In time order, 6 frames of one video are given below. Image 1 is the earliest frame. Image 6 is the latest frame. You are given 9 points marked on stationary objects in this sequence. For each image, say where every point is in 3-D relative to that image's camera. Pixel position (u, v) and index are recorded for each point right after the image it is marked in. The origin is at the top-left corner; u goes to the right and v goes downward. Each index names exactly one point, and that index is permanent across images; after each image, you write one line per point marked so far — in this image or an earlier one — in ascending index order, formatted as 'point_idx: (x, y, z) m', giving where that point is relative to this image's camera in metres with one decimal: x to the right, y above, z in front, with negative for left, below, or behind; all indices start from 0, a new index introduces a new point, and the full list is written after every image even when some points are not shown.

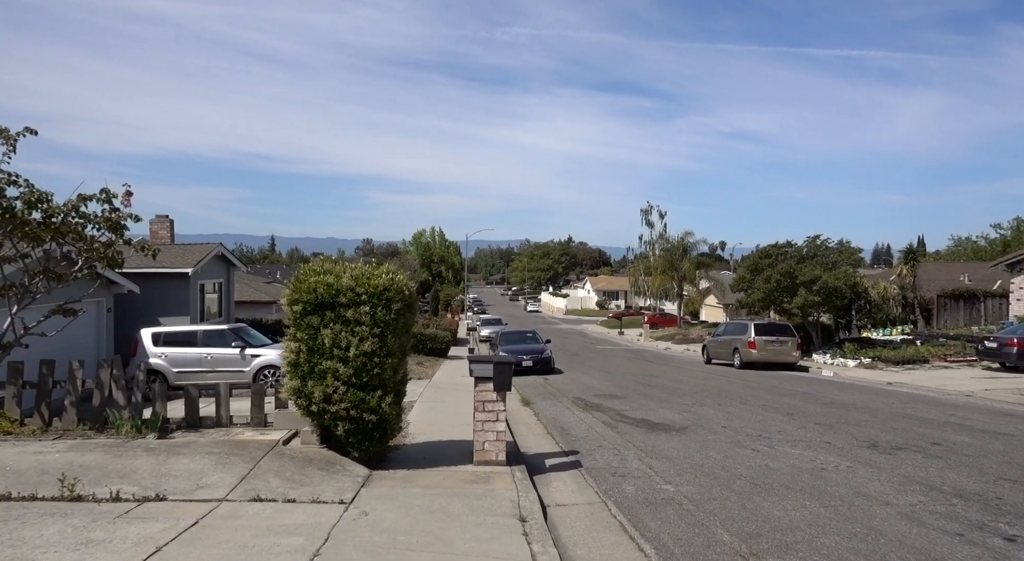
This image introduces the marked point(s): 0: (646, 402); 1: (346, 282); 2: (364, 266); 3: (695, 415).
0: (+3.0, -2.7, +17.0) m
1: (-1.8, 0.0, +8.3) m
2: (-1.7, +0.2, +8.7) m
3: (+3.5, -2.6, +14.6) m
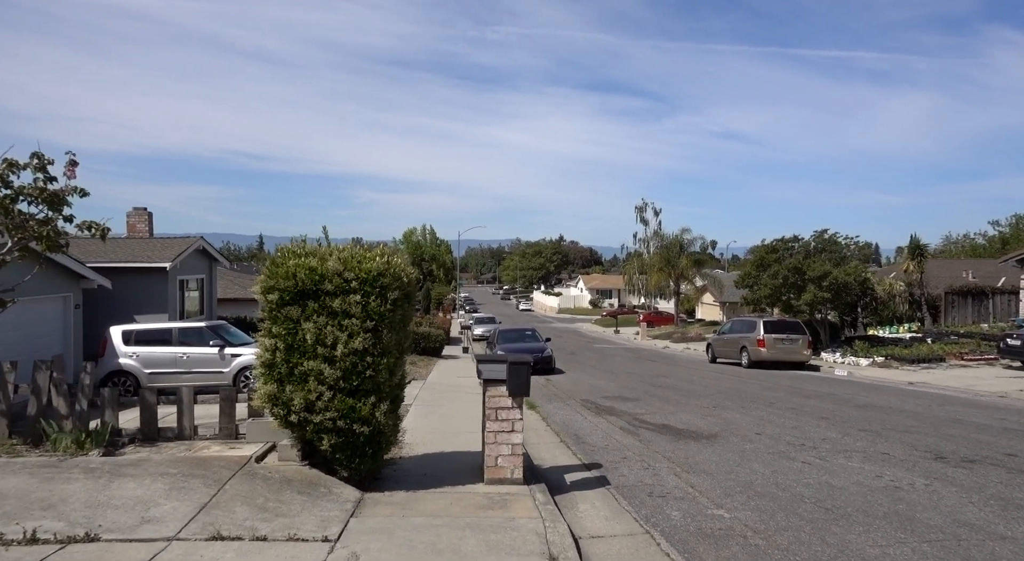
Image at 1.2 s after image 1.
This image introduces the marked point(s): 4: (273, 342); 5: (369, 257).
0: (+3.1, -2.6, +15.6) m
1: (-1.6, +0.1, +6.9) m
2: (-1.5, +0.3, +7.3) m
3: (+3.6, -2.4, +13.2) m
4: (-2.2, -0.6, +6.9) m
5: (-1.4, +0.2, +7.1) m
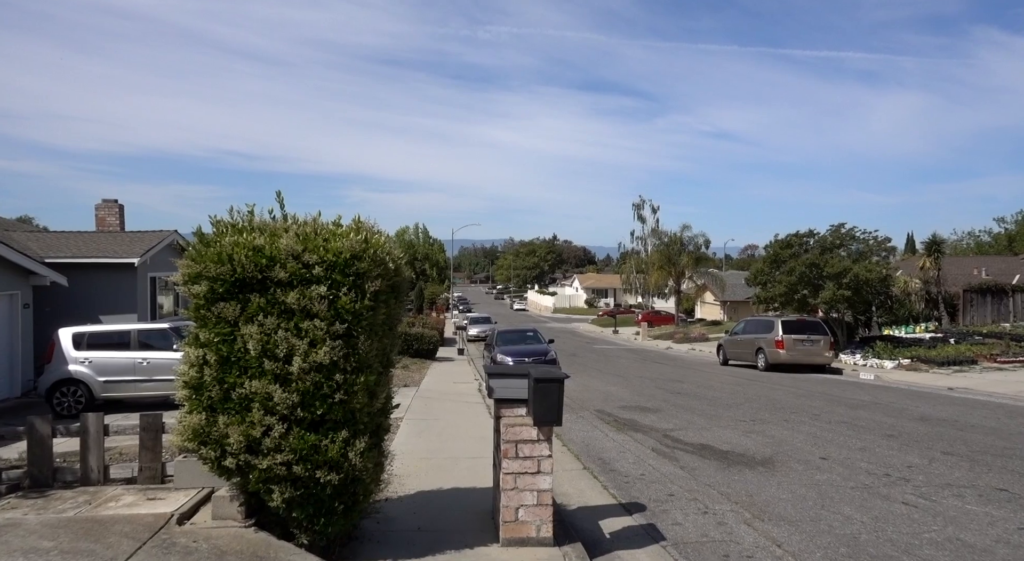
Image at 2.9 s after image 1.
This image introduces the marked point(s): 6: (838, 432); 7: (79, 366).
0: (+3.2, -2.5, +13.6) m
1: (-1.4, +0.2, +4.8) m
2: (-1.3, +0.4, +5.2) m
3: (+3.8, -2.3, +11.2) m
4: (-2.0, -0.5, +4.8) m
5: (-1.2, +0.3, +5.1) m
6: (+5.0, -2.3, +11.5) m
7: (-8.6, -1.7, +15.0) m
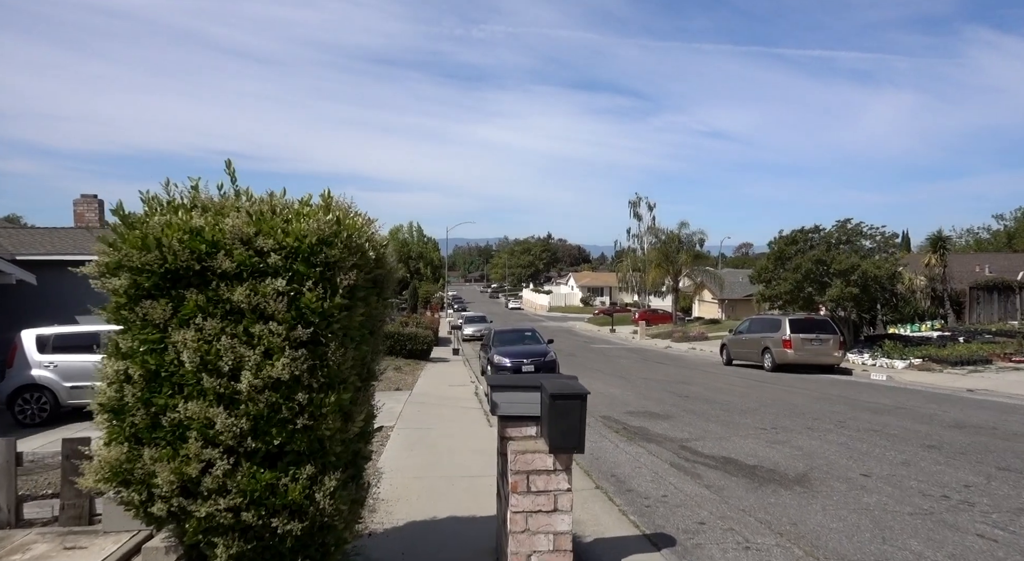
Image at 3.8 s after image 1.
0: (+3.2, -2.4, +12.5) m
1: (-1.4, +0.3, +3.7) m
2: (-1.3, +0.4, +4.1) m
3: (+3.8, -2.3, +10.2) m
4: (-1.9, -0.4, +3.7) m
5: (-1.1, +0.4, +4.0) m
6: (+5.0, -2.3, +10.5) m
7: (-8.6, -1.7, +13.8) m
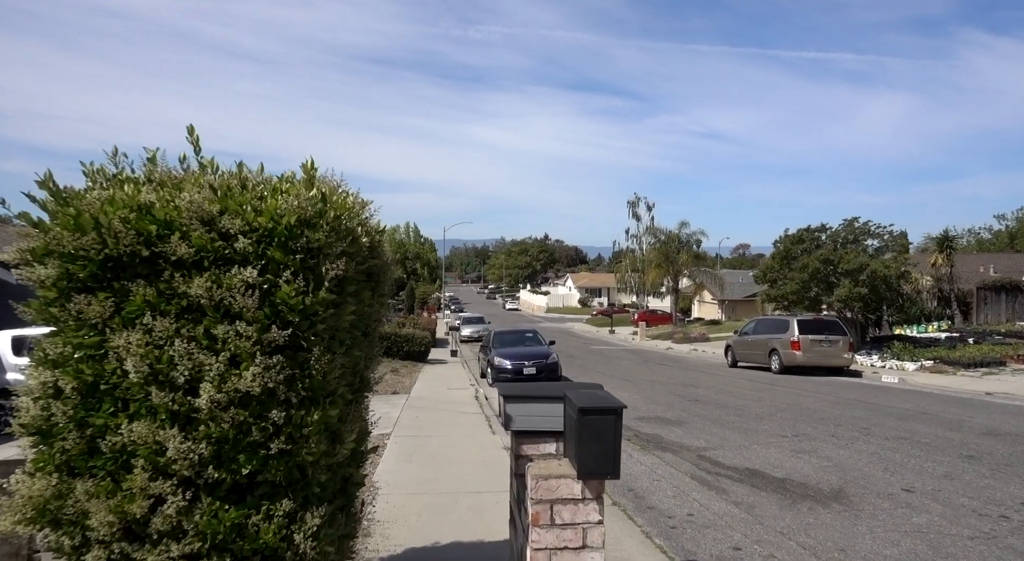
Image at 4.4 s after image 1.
0: (+3.3, -2.4, +11.8) m
1: (-1.3, +0.3, +3.0) m
2: (-1.2, +0.5, +3.4) m
3: (+3.9, -2.2, +9.4) m
4: (-1.8, -0.4, +3.0) m
5: (-1.0, +0.4, +3.2) m
6: (+5.1, -2.2, +9.7) m
7: (-8.6, -1.6, +13.1) m
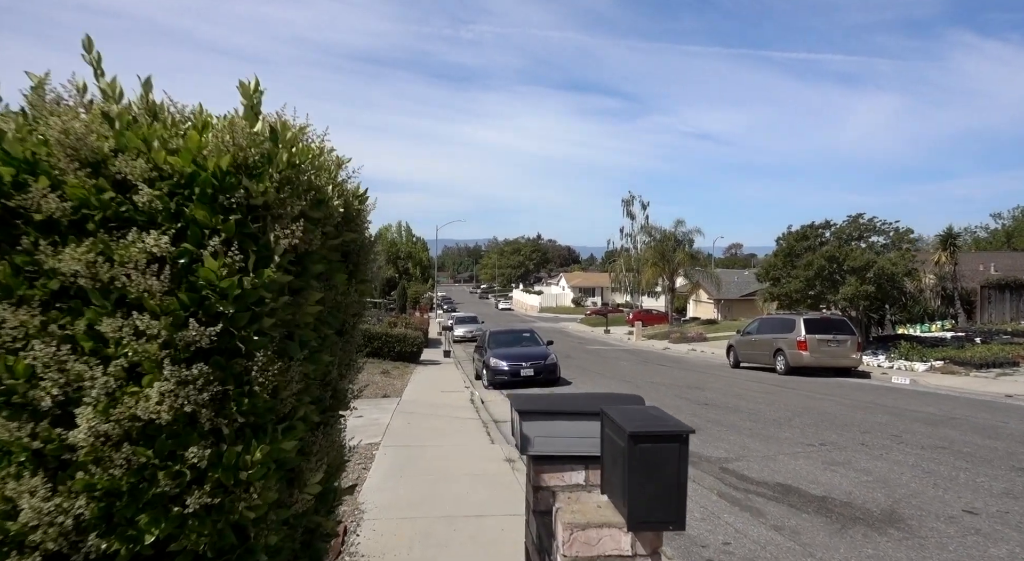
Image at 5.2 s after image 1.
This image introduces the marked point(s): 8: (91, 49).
0: (+3.3, -2.3, +10.9) m
1: (-1.2, +0.4, +2.0) m
2: (-1.1, +0.6, +2.4) m
3: (+3.9, -2.2, +8.5) m
4: (-1.7, -0.3, +2.0) m
5: (-0.9, +0.5, +2.3) m
6: (+5.1, -2.1, +8.8) m
7: (-8.6, -1.6, +12.0) m
8: (-1.4, +0.8, +2.5) m
